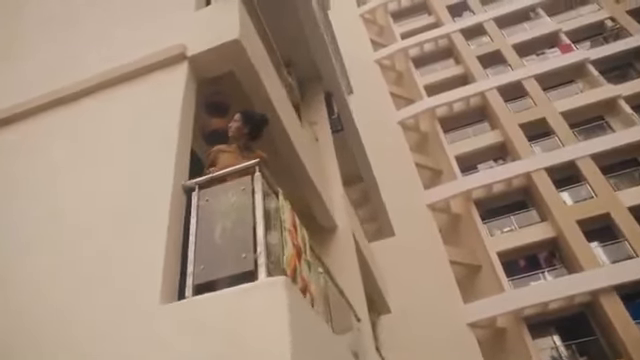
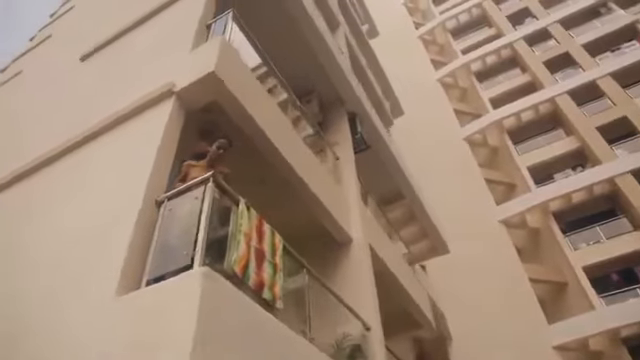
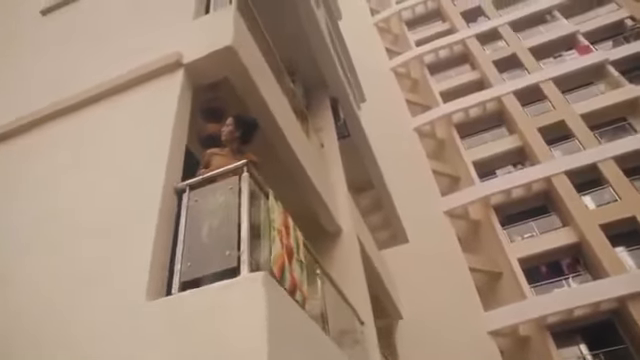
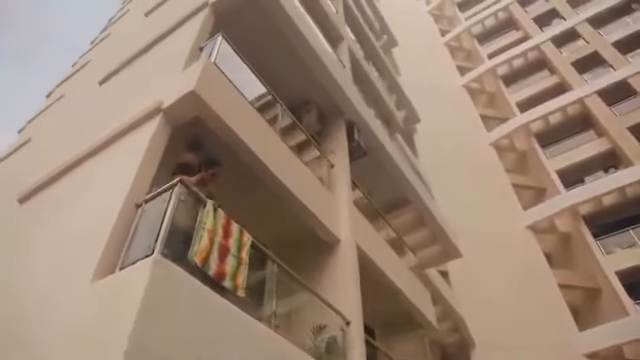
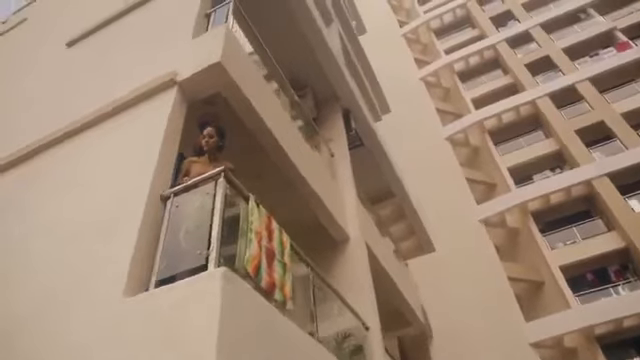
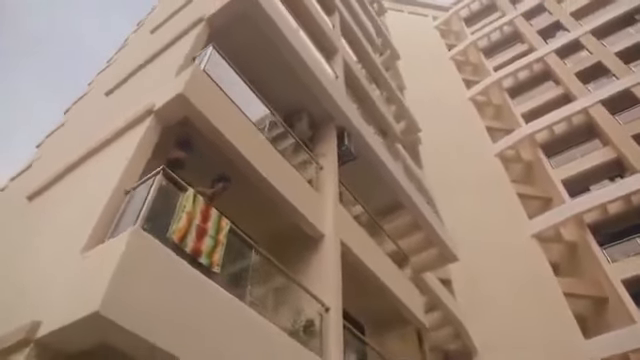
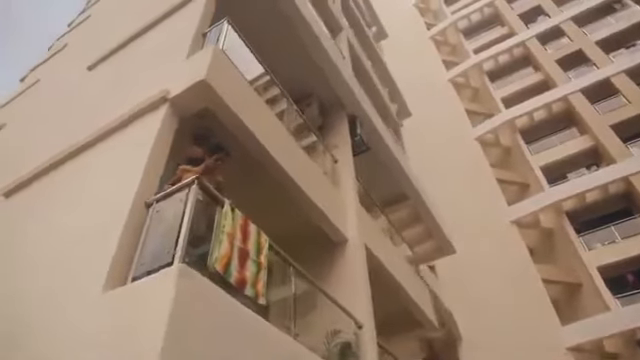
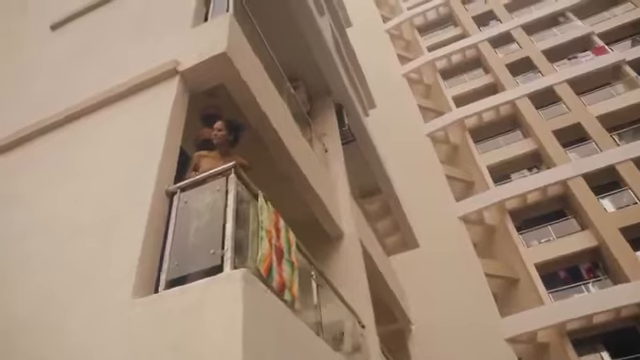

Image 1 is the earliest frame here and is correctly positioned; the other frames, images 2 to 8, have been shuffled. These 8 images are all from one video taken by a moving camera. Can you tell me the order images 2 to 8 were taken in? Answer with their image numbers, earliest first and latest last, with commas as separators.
3, 8, 5, 2, 7, 4, 6
